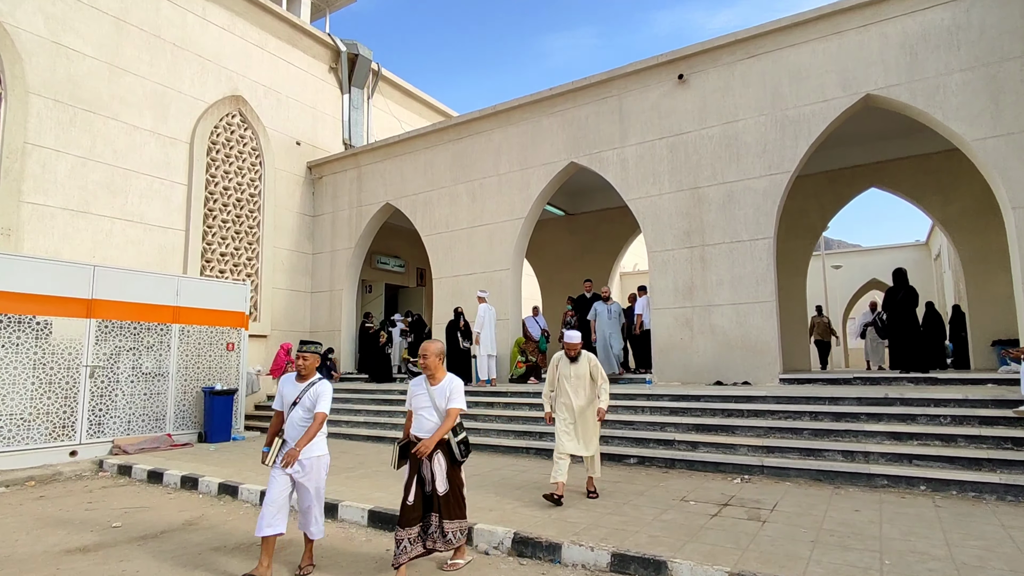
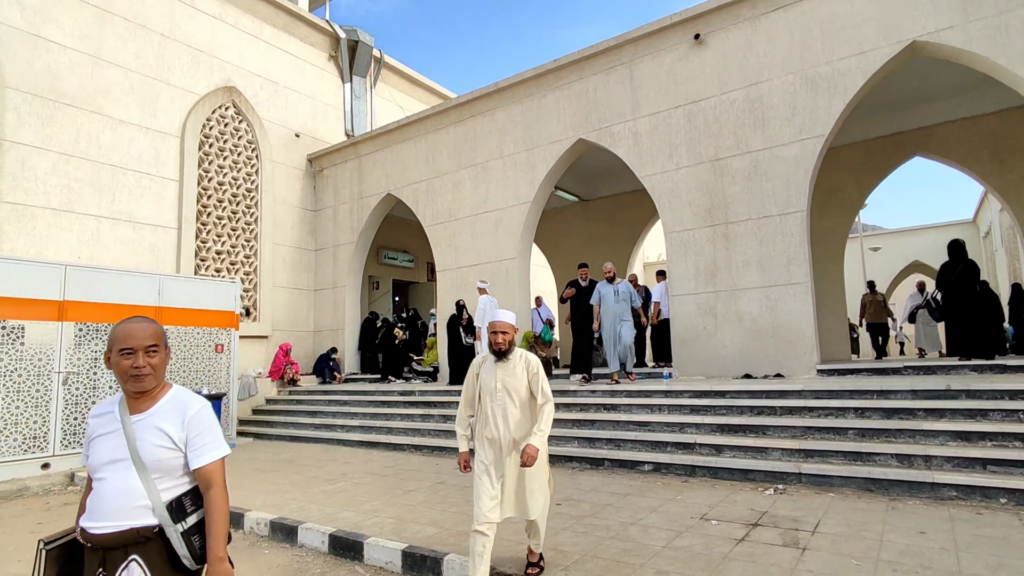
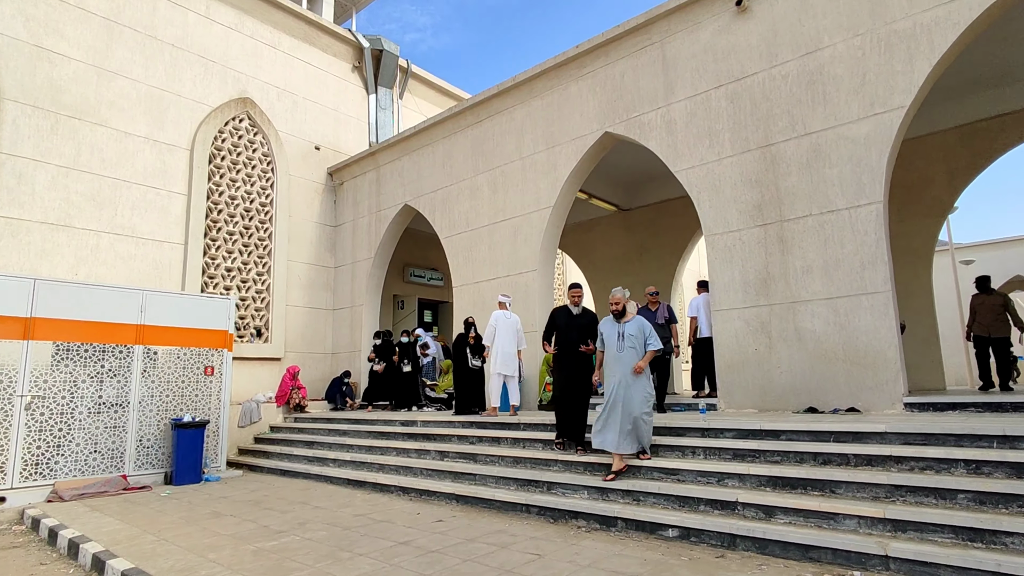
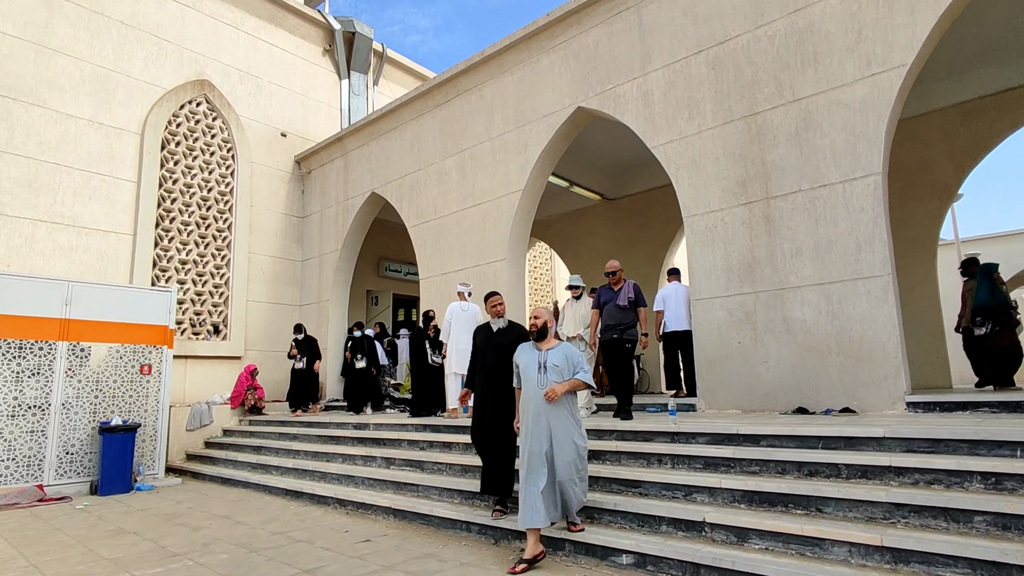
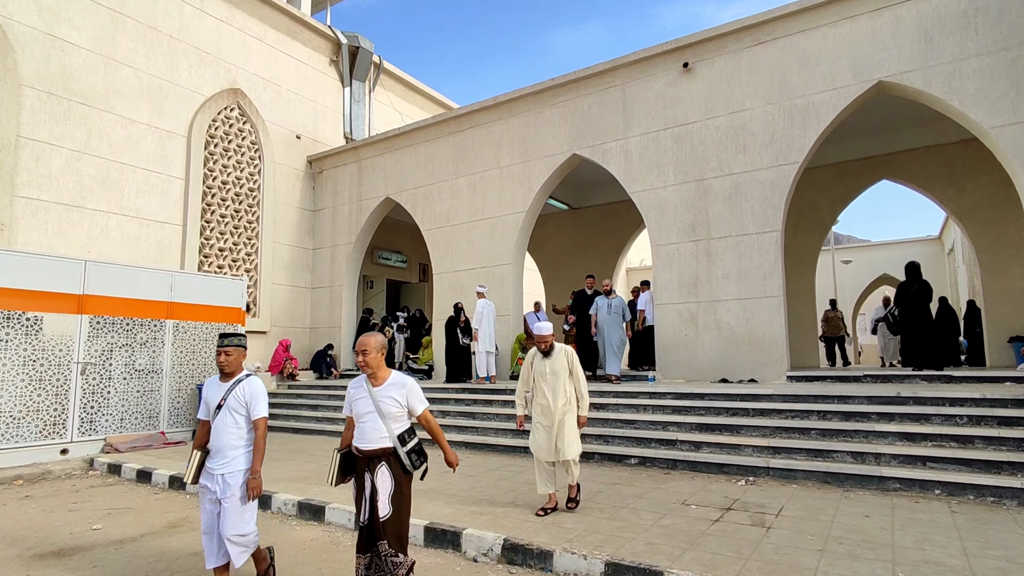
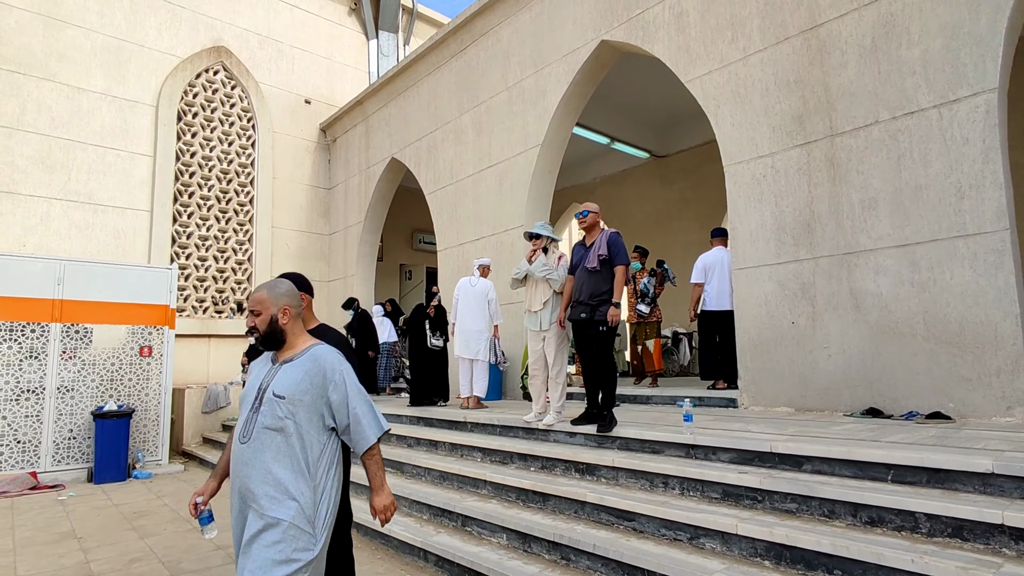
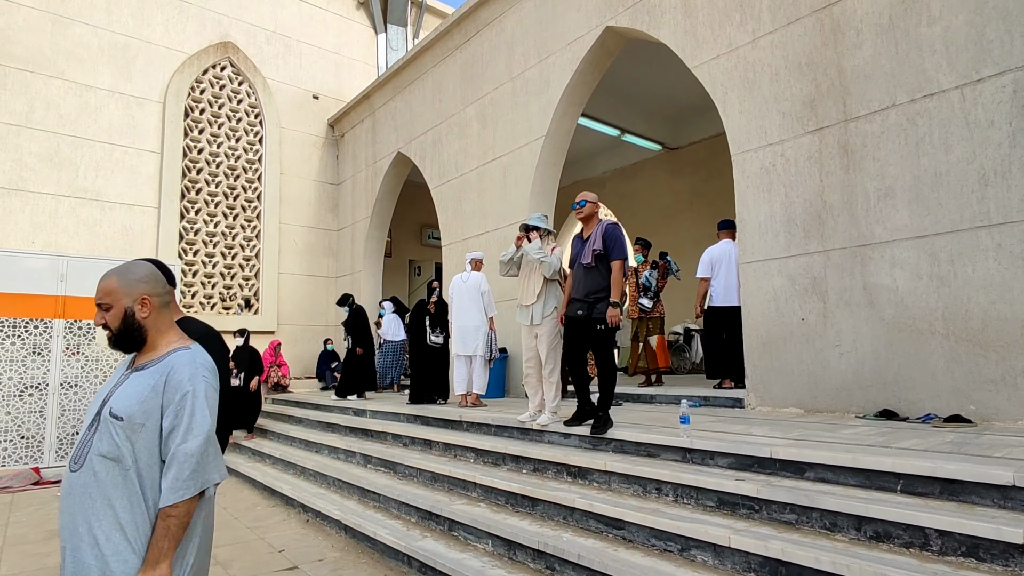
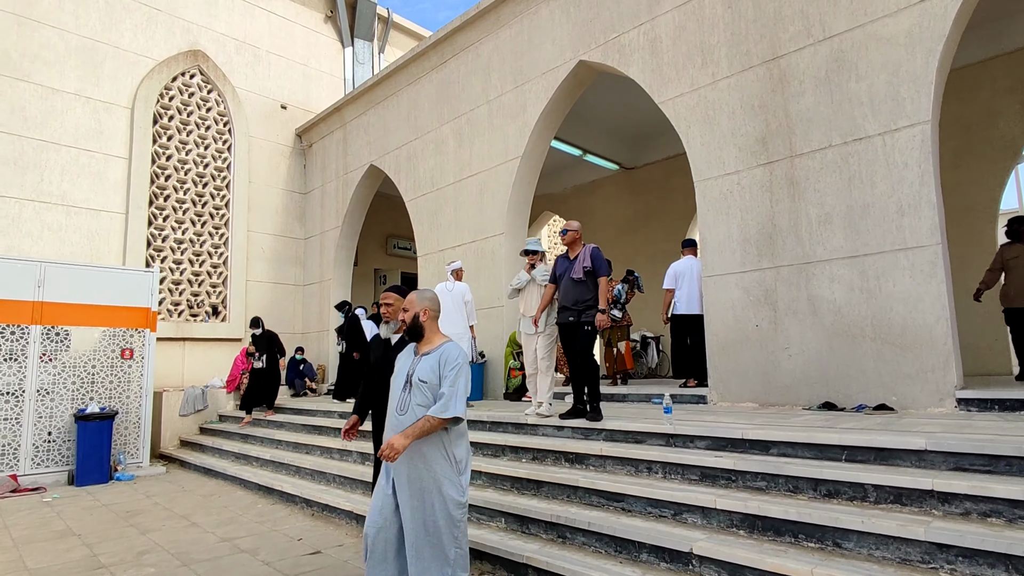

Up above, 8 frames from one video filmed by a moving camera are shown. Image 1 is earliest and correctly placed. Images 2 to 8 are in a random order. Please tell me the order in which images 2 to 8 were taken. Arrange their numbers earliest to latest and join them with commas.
5, 2, 3, 4, 8, 6, 7
